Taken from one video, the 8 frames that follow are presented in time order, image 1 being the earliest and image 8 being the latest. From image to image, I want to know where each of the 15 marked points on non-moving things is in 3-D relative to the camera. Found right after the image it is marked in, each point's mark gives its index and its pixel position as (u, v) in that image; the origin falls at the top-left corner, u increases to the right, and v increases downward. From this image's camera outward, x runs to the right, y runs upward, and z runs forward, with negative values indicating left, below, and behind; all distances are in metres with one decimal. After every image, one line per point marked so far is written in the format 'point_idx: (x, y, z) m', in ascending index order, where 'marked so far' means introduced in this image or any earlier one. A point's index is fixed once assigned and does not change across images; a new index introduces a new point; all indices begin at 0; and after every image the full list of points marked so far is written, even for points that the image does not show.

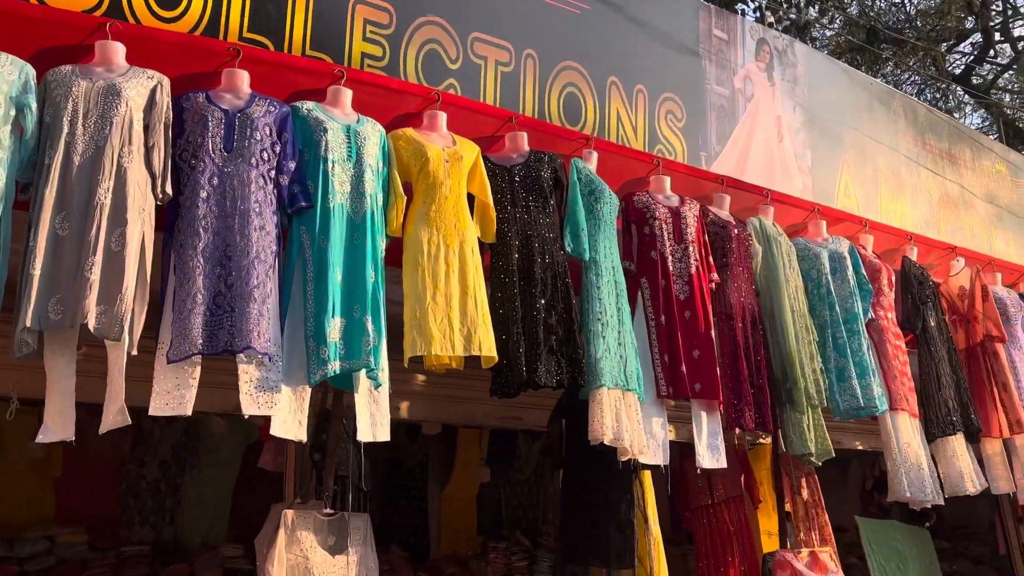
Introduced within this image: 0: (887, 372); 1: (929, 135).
0: (+1.5, -0.3, +3.5) m
1: (+2.4, +0.9, +5.0) m
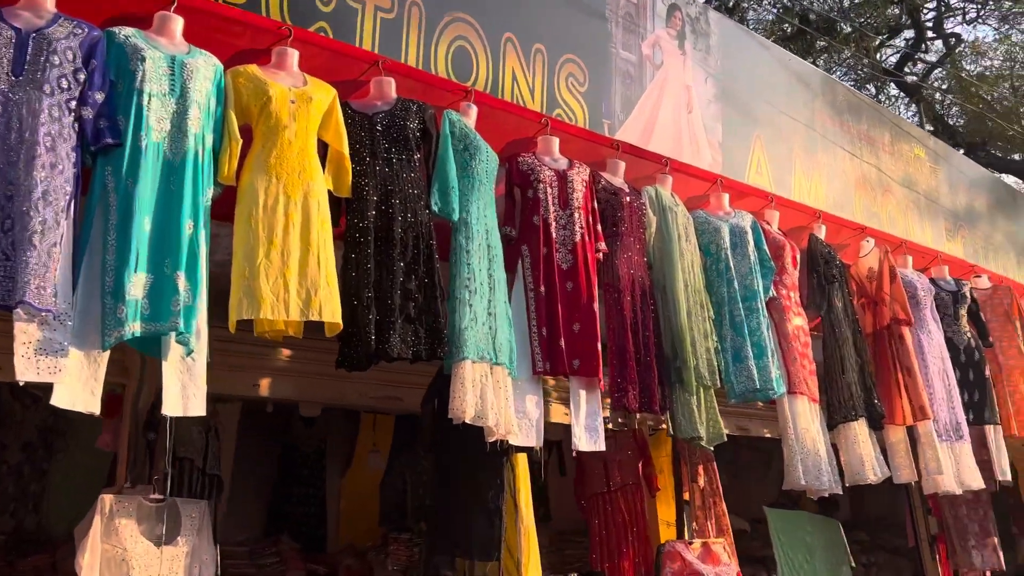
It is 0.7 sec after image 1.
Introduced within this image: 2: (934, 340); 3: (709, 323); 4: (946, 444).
0: (+1.1, -0.3, +3.3) m
1: (+1.9, +1.0, +4.9) m
2: (+1.9, -0.2, +3.9) m
3: (+0.7, -0.1, +3.1) m
4: (+1.9, -0.7, +3.8) m
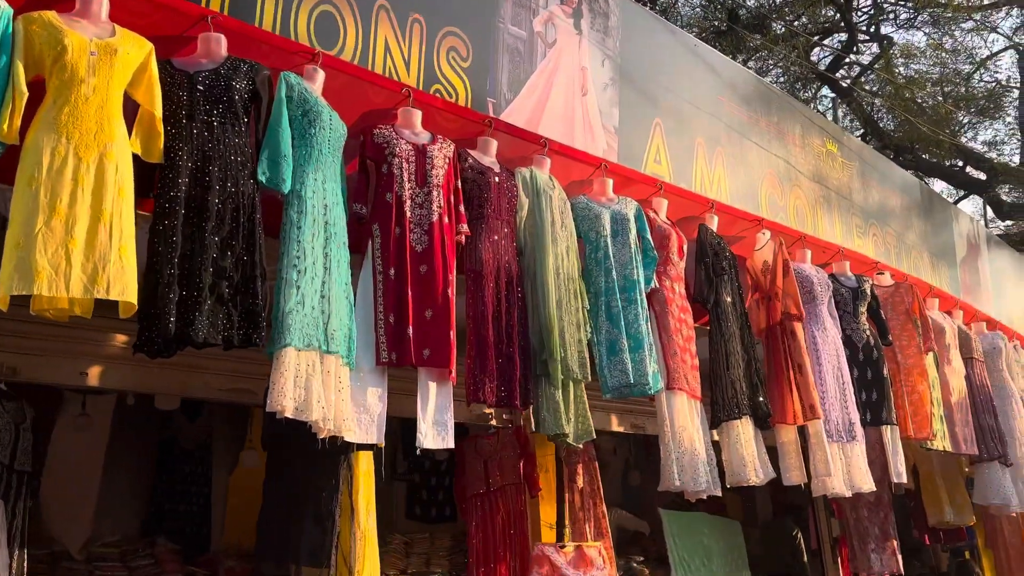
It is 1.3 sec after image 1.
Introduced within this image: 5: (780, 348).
0: (+0.6, -0.2, +3.1) m
1: (+1.3, +1.0, +4.8) m
2: (+1.4, -0.2, +3.8) m
3: (+0.2, -0.1, +2.9) m
4: (+1.4, -0.7, +3.7) m
5: (+1.1, -0.2, +3.5) m
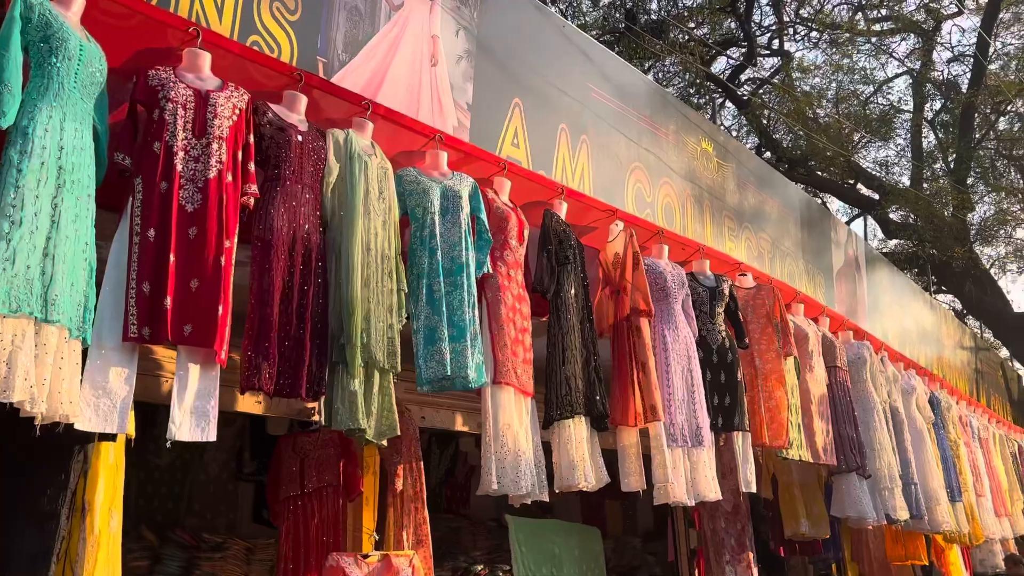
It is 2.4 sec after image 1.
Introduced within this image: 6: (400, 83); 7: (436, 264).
0: (-0.1, -0.2, +2.9) m
1: (+0.6, +1.0, +4.6) m
2: (+0.7, -0.2, +3.6) m
3: (-0.4, 0.0, +2.6) m
4: (+0.7, -0.6, +3.4) m
5: (+0.4, -0.2, +3.3) m
6: (-0.4, +0.8, +3.4) m
7: (-0.2, +0.1, +2.8) m
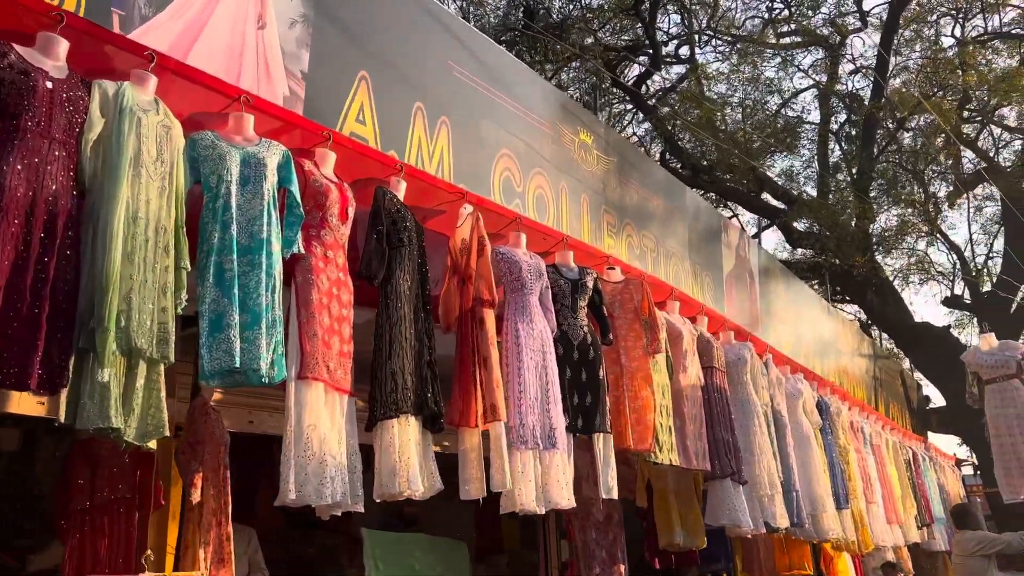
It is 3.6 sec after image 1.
0: (-0.6, -0.1, +2.5) m
1: (-0.1, +1.0, +4.3) m
2: (+0.1, -0.2, +3.3) m
3: (-0.9, 0.0, +2.2) m
4: (+0.1, -0.6, +3.2) m
5: (-0.2, -0.2, +3.0) m
6: (-1.0, +0.9, +3.0) m
7: (-0.8, +0.1, +2.4) m
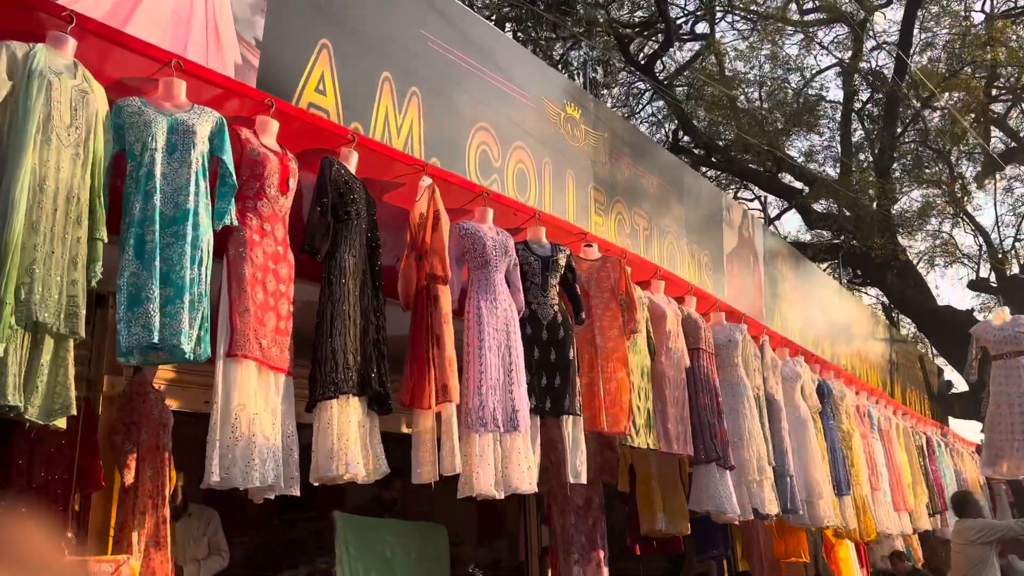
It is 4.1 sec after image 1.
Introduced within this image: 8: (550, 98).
0: (-0.8, 0.0, +2.4) m
1: (-0.2, +1.1, +4.1) m
2: (-0.1, -0.1, +3.2) m
3: (-1.1, +0.1, +2.1) m
4: (-0.1, -0.5, +3.0) m
5: (-0.3, -0.1, +2.9) m
6: (-1.2, +0.9, +2.9) m
7: (-1.0, +0.2, +2.3) m
8: (+0.2, +1.0, +4.6) m
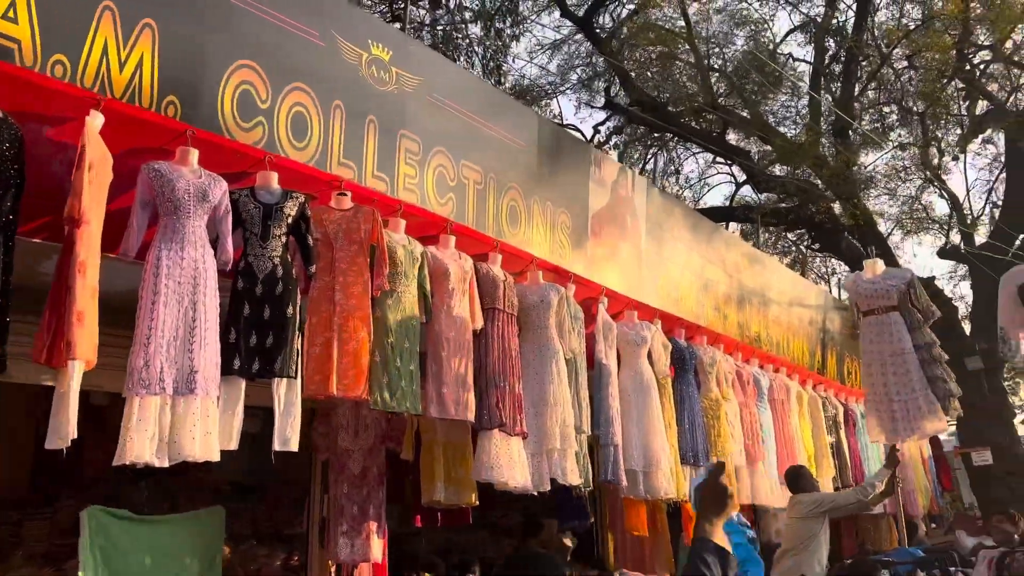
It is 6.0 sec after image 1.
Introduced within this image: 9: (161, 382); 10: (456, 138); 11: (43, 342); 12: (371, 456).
0: (-1.8, +0.1, +2.1) m
1: (-1.2, +1.4, +3.8) m
2: (-1.1, +0.1, +2.9) m
3: (-2.1, +0.2, +1.9) m
4: (-1.1, -0.3, +2.7) m
5: (-1.4, +0.1, +2.6) m
6: (-2.2, +1.1, +2.6) m
7: (-2.0, +0.4, +2.0) m
8: (-0.8, +1.2, +4.2) m
9: (-1.1, -0.3, +2.7) m
10: (-0.3, +0.8, +4.7) m
11: (-1.4, -0.2, +2.5) m
12: (-0.6, -0.8, +3.9) m
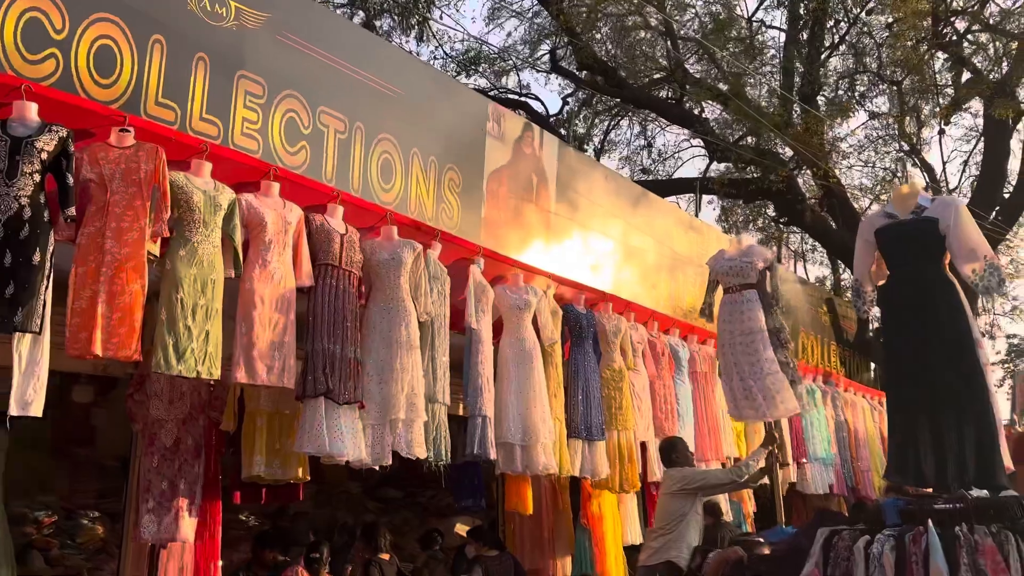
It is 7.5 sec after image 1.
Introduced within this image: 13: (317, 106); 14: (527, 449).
0: (-2.6, +0.3, +1.8) m
1: (-1.9, +1.5, +3.4) m
2: (-1.8, +0.3, +2.5) m
3: (-2.9, +0.4, +1.5) m
4: (-1.8, -0.2, +2.4) m
5: (-2.1, +0.2, +2.2) m
6: (-2.9, +1.3, +2.2) m
7: (-2.7, +0.5, +1.6) m
8: (-1.5, +1.4, +3.8) m
9: (-1.8, -0.1, +2.4) m
10: (-1.0, +1.0, +4.3) m
11: (-2.1, 0.0, +2.2) m
12: (-1.3, -0.6, +3.6) m
13: (-1.0, +0.9, +4.3) m
14: (+0.1, -0.8, +4.4) m
